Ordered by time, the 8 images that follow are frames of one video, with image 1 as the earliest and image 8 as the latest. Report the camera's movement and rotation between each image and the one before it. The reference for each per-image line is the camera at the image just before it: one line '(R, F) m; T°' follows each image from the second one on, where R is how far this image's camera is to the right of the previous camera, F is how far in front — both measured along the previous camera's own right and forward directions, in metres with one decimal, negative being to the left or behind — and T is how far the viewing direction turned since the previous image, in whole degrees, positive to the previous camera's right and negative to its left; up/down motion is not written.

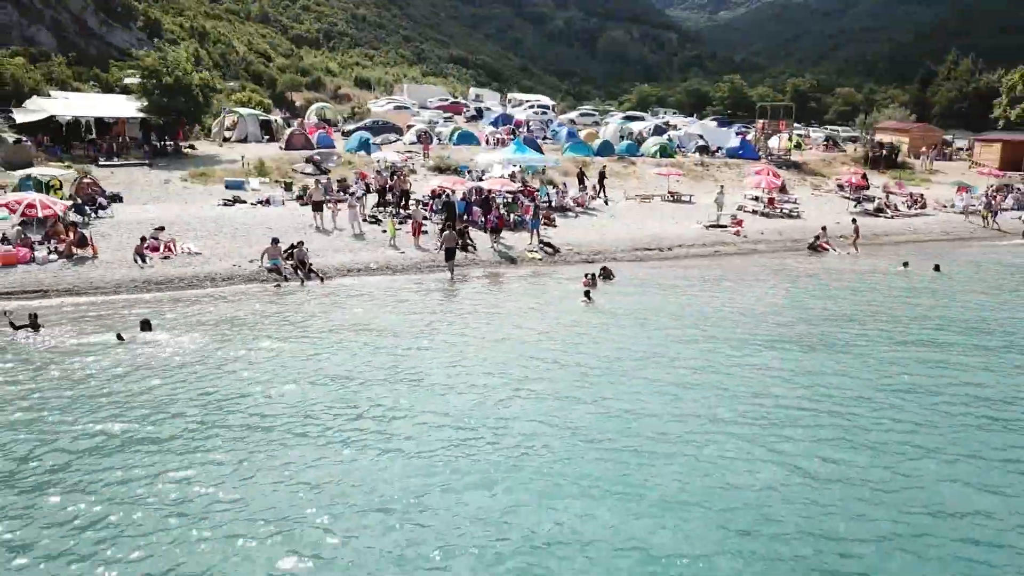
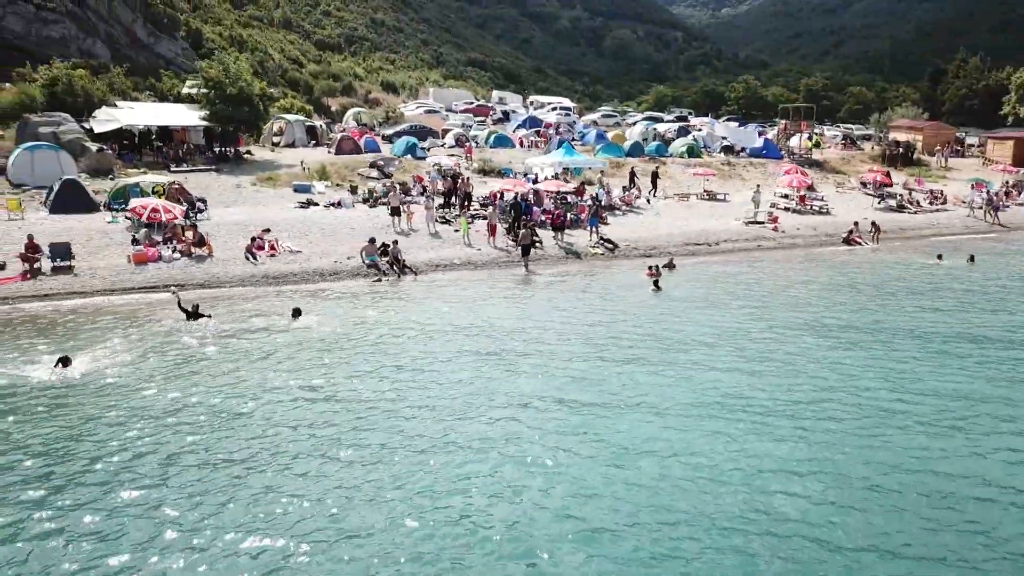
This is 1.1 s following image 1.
(-2.3, -2.8) m; 0°
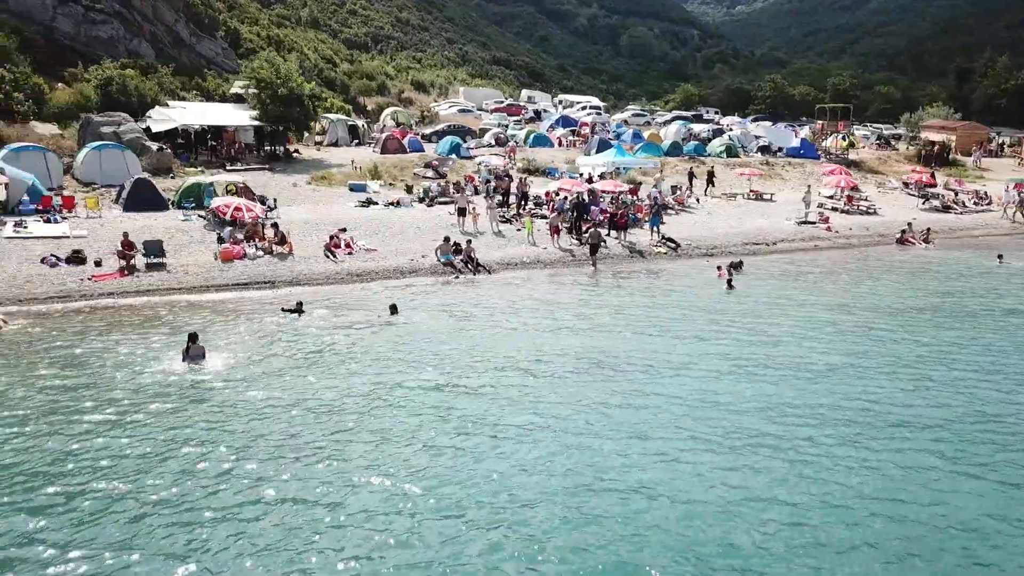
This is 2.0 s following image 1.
(-2.1, -0.7) m; -1°
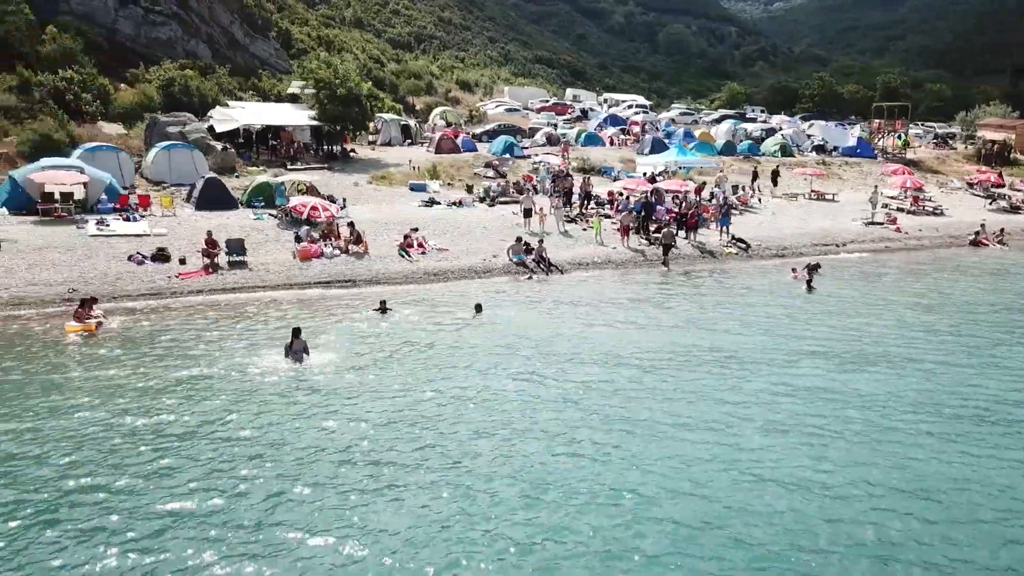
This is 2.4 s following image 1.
(-1.4, -0.1) m; -2°
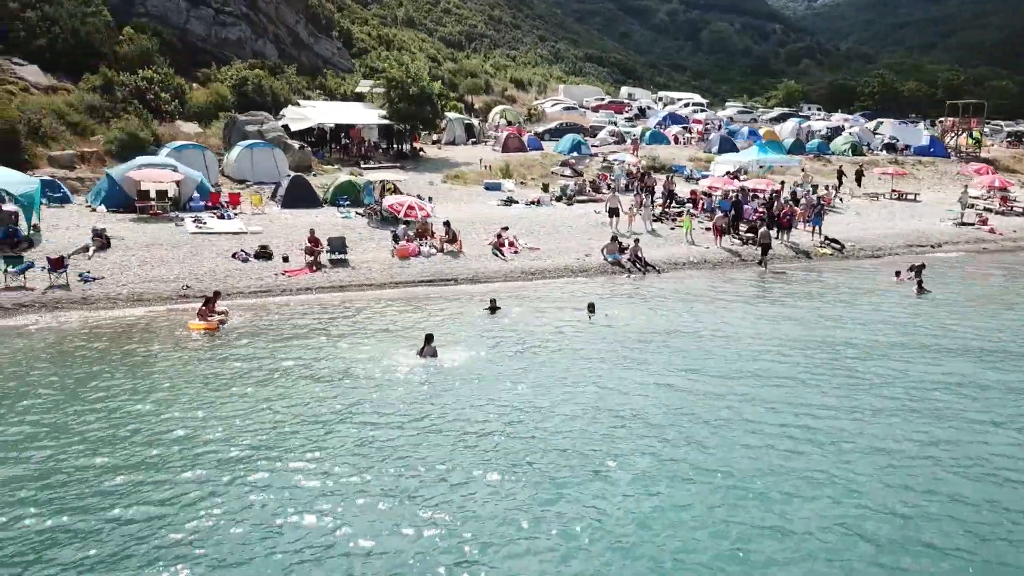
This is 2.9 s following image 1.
(-2.0, +0.1) m; -3°
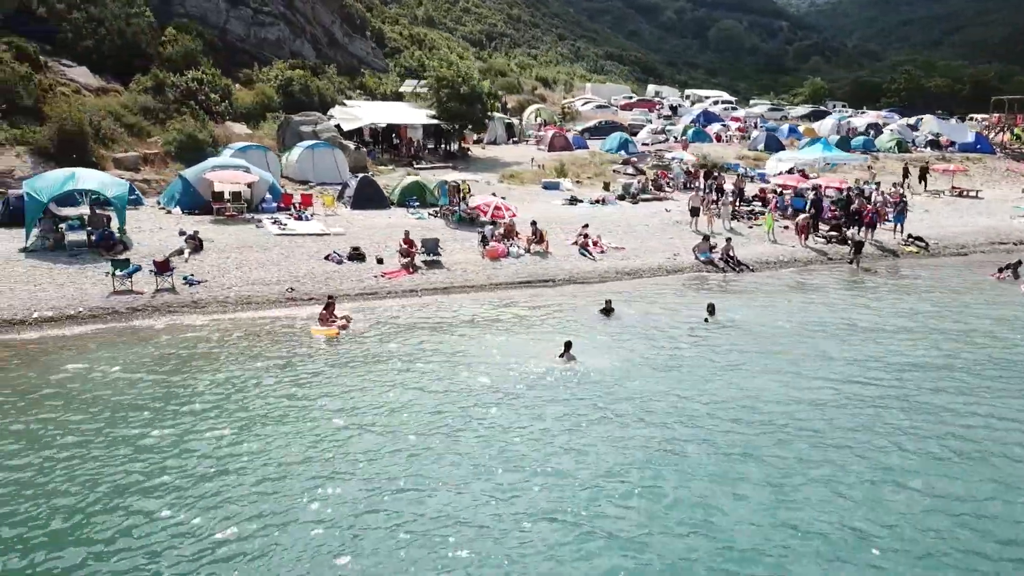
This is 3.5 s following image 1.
(-2.9, +0.3) m; 0°
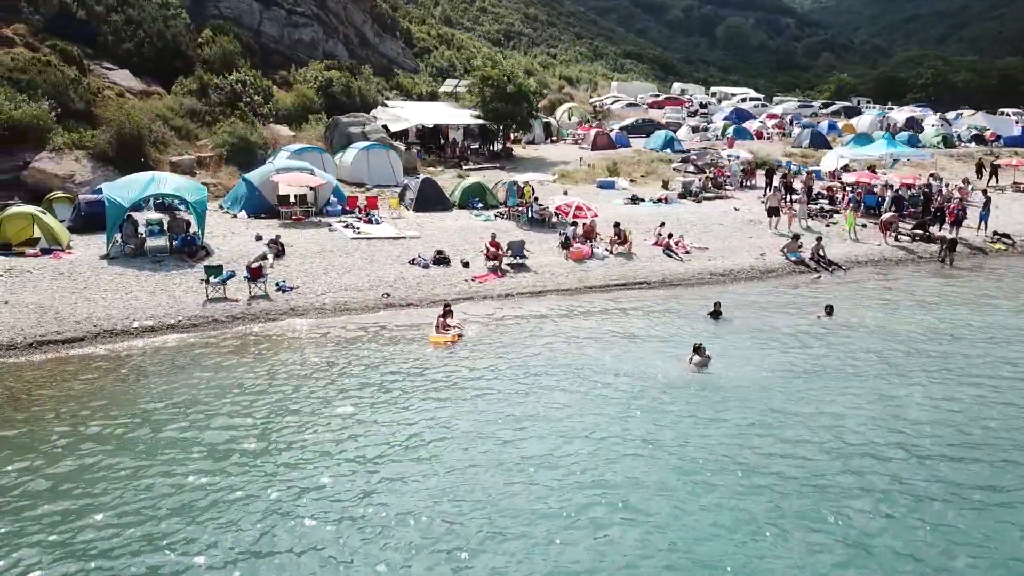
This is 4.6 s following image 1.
(-2.6, +0.7) m; 0°
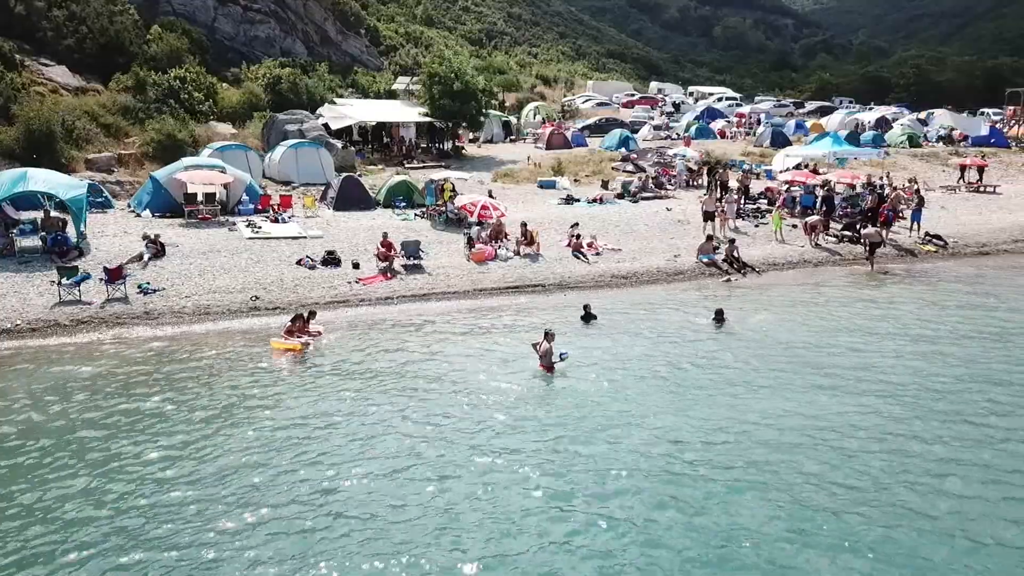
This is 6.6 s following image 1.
(+3.2, +1.1) m; 0°
